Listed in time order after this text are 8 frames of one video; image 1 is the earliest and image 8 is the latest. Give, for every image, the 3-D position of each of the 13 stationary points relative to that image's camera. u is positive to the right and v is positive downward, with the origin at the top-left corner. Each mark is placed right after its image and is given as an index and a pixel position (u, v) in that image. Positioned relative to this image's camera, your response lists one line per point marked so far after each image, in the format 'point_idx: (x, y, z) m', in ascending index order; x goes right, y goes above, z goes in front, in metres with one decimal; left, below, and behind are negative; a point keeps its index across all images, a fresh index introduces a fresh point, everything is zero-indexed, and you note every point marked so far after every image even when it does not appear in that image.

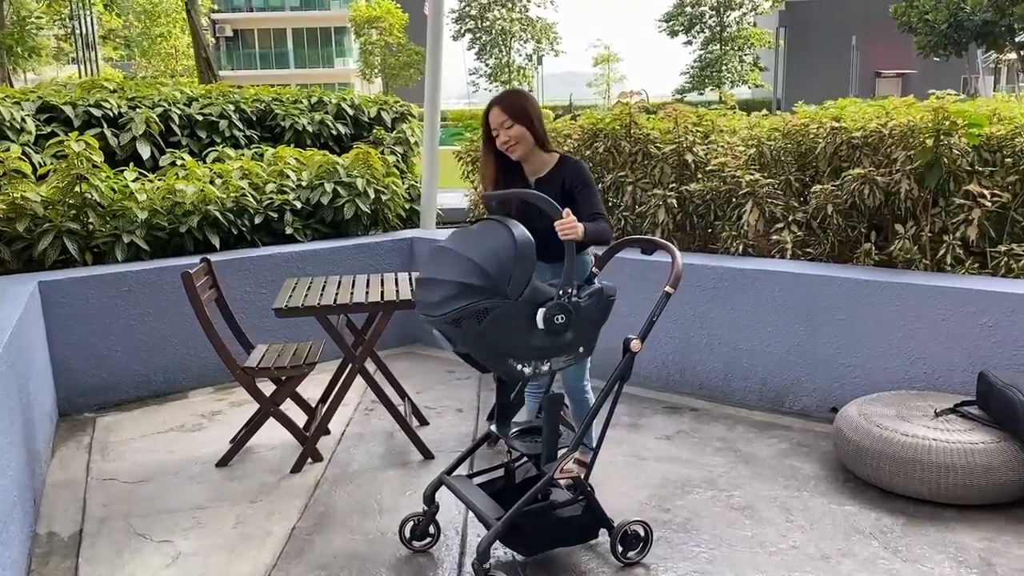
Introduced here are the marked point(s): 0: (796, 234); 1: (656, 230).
0: (+1.4, +0.3, +4.3) m
1: (+0.8, +0.3, +4.6) m
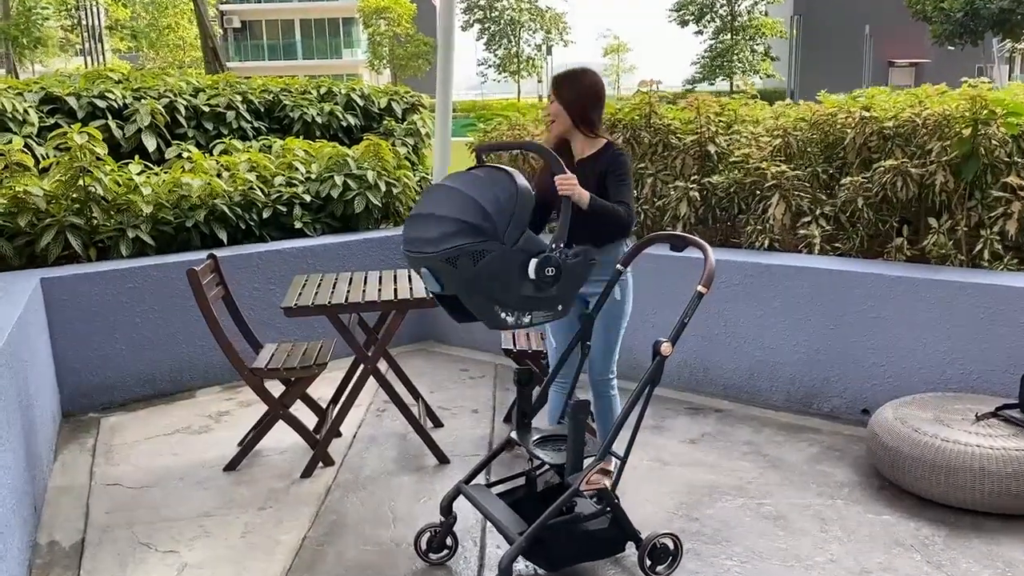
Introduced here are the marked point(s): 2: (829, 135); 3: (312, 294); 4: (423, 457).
0: (+1.5, +0.3, +4.1) m
1: (+0.8, +0.3, +4.5) m
2: (+1.5, +0.7, +4.2) m
3: (-0.8, 0.0, +3.4) m
4: (-0.4, -0.7, +3.6) m
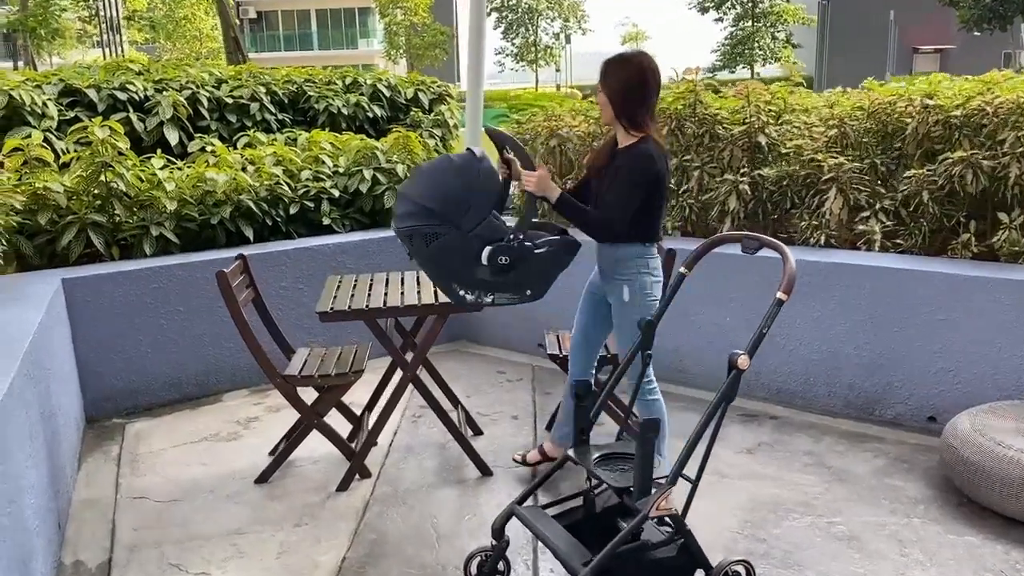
0: (+1.6, +0.3, +3.9) m
1: (+1.0, +0.3, +4.2) m
2: (+1.7, +0.7, +4.0) m
3: (-0.6, 0.0, +3.3) m
4: (-0.2, -0.7, +3.4) m
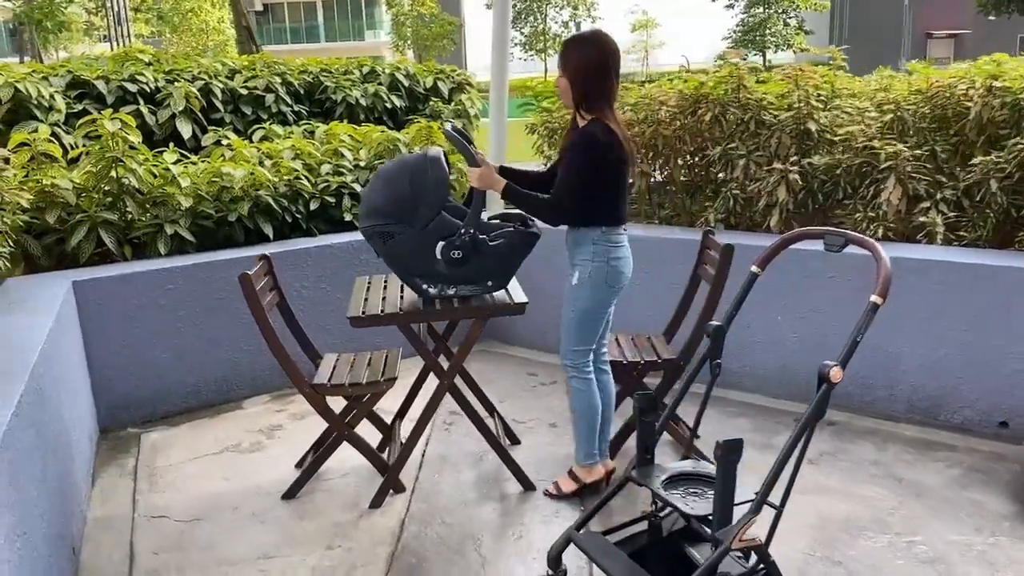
0: (+1.8, +0.3, +3.6) m
1: (+1.2, +0.3, +4.0) m
2: (+1.8, +0.8, +3.7) m
3: (-0.5, 0.0, +3.0) m
4: (0.0, -0.7, +3.2) m
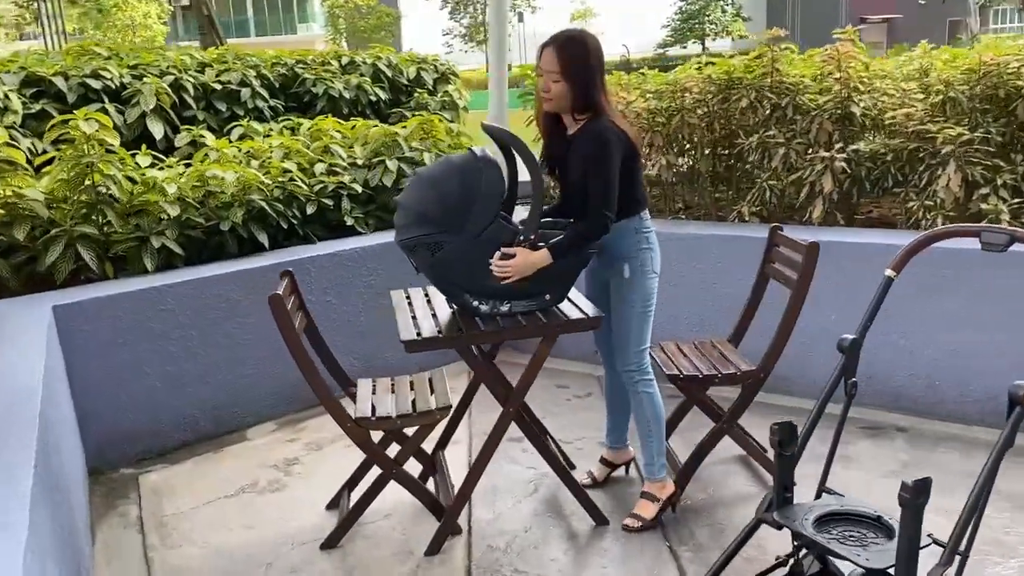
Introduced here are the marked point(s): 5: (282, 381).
0: (+1.9, +0.3, +3.4) m
1: (+1.3, +0.4, +3.7) m
2: (+1.9, +0.8, +3.5) m
3: (-0.3, -0.1, +2.7) m
4: (+0.2, -0.7, +2.8) m
5: (-1.0, -0.4, +3.8) m
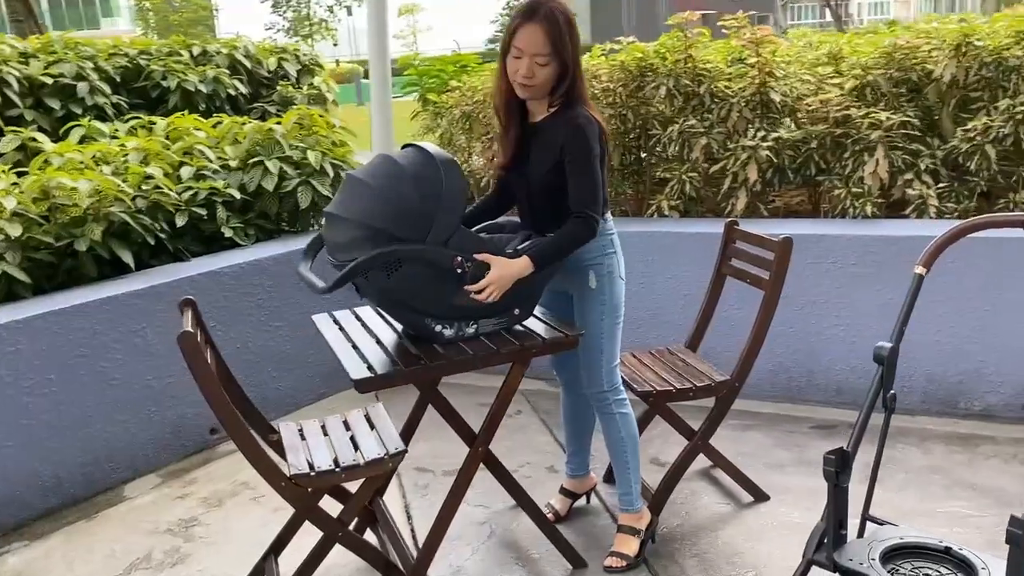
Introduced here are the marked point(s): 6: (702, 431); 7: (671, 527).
0: (+1.6, +0.4, +3.4) m
1: (+0.9, +0.4, +3.6) m
2: (+1.6, +0.8, +3.5) m
3: (-0.4, -0.1, +2.2) m
4: (+0.1, -0.8, +2.5) m
5: (-1.3, -0.5, +3.2) m
6: (+0.5, -0.4, +2.6) m
7: (+0.5, -0.7, +2.6) m
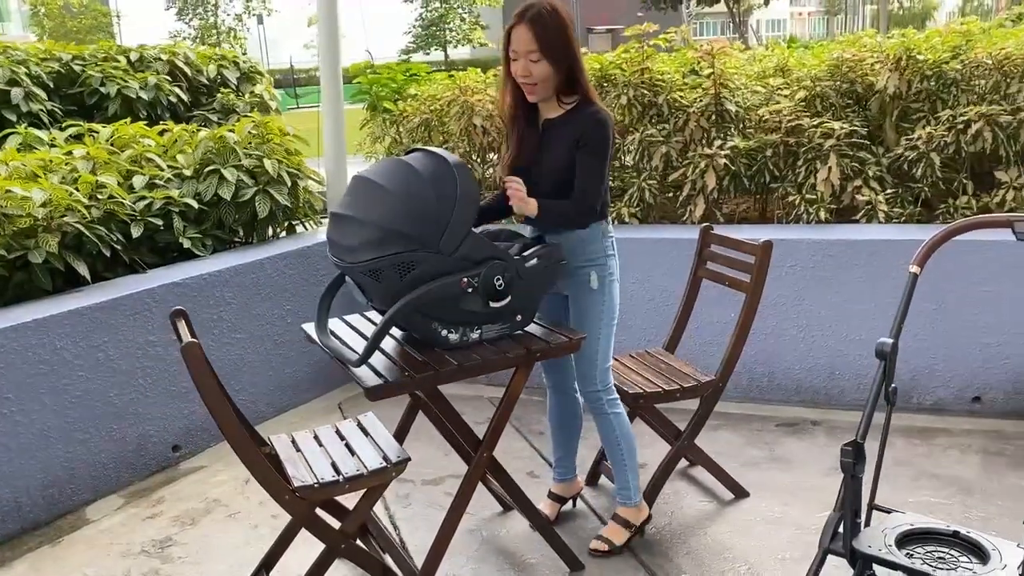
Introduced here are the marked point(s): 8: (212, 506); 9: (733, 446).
0: (+1.5, +0.4, +3.6) m
1: (+0.8, +0.4, +3.7) m
2: (+1.4, +0.8, +3.7) m
3: (-0.4, -0.2, +2.2) m
4: (+0.1, -0.8, +2.5) m
5: (-1.3, -0.5, +3.1) m
6: (+0.5, -0.4, +2.6) m
7: (+0.4, -0.7, +2.6) m
8: (-1.0, -0.7, +2.9) m
9: (+0.8, -0.6, +3.1) m
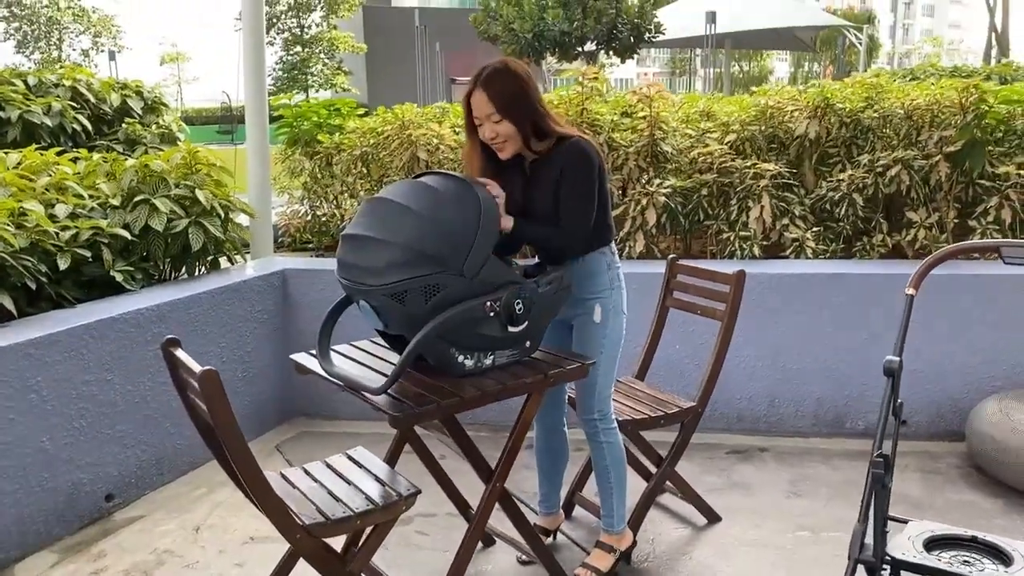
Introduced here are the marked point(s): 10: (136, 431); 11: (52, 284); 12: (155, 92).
0: (+1.3, +0.2, +3.8) m
1: (+0.5, +0.2, +3.8) m
2: (+1.2, +0.7, +3.9) m
3: (-0.3, -0.2, +2.1) m
4: (0.0, -0.8, +2.4) m
5: (-1.4, -0.7, +2.8) m
6: (+0.5, -0.5, +2.7) m
7: (+0.4, -0.8, +2.6) m
8: (-1.1, -0.8, +2.7) m
9: (+0.6, -0.7, +3.2) m
10: (-1.3, -0.5, +3.1) m
11: (-1.6, 0.0, +3.1) m
12: (-2.0, +1.1, +4.9) m
